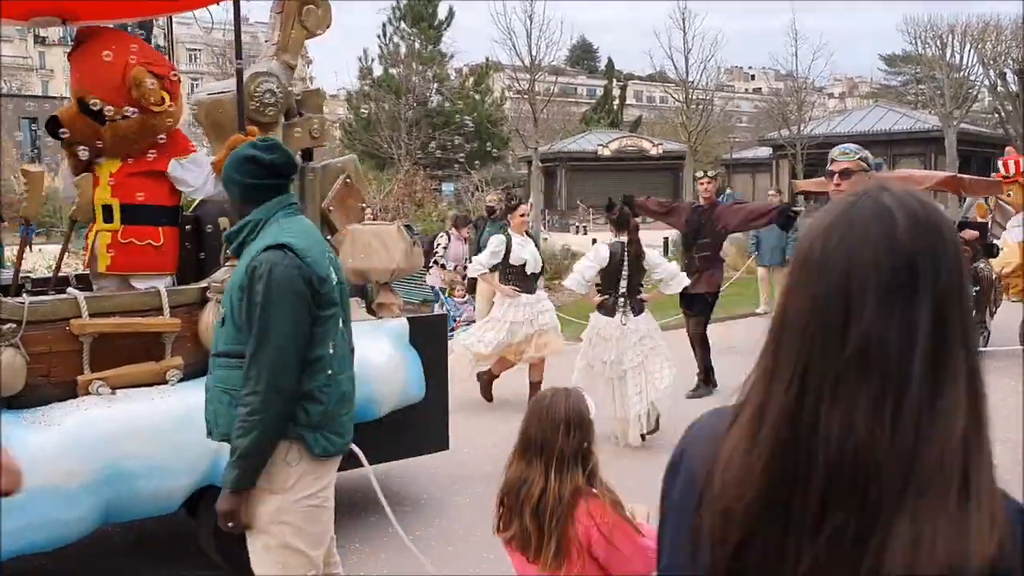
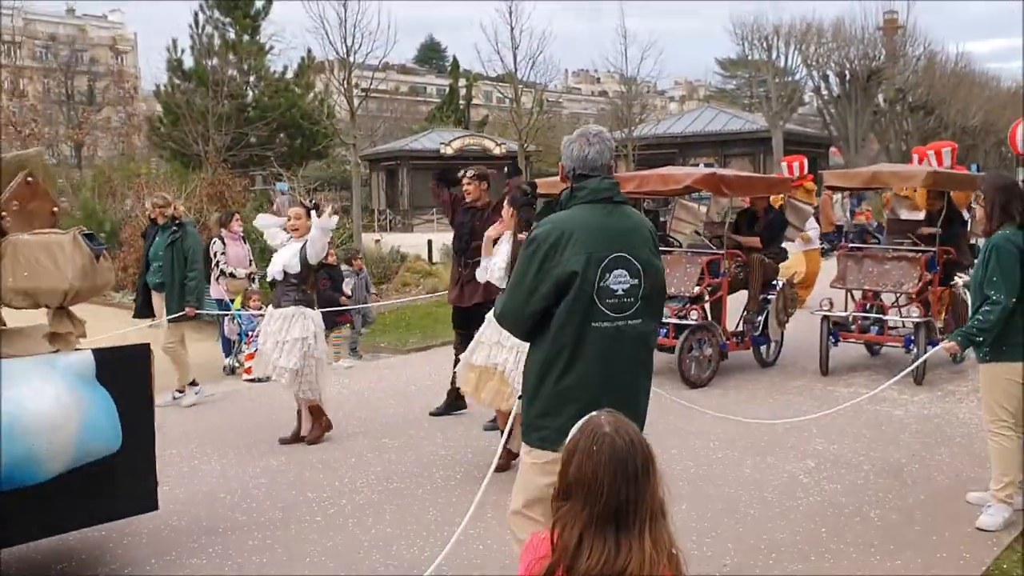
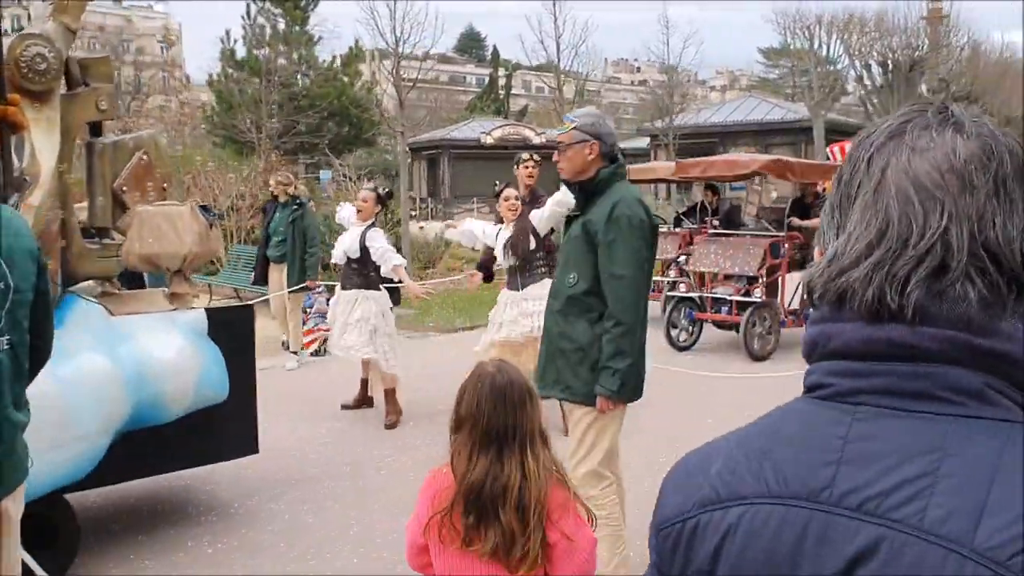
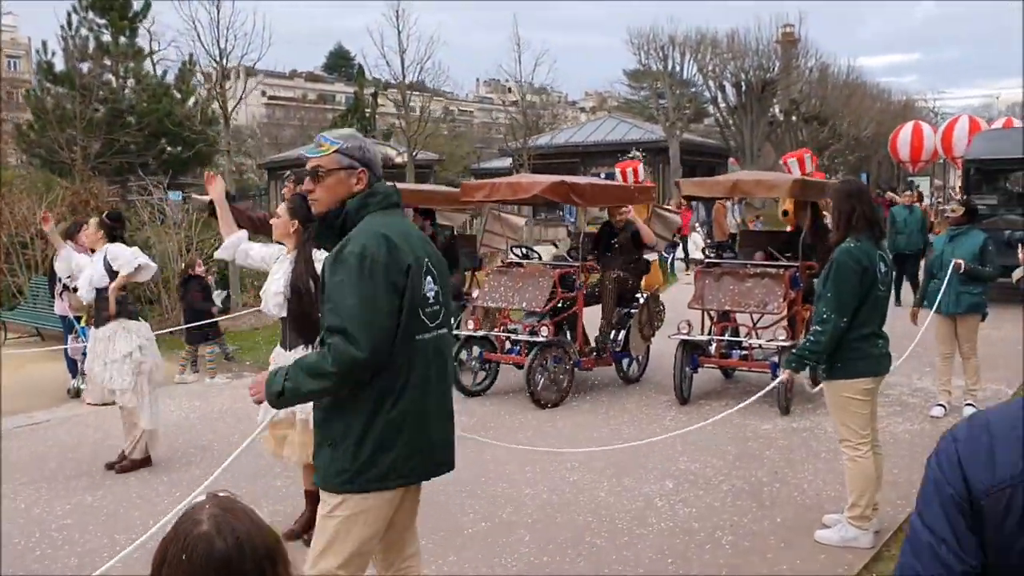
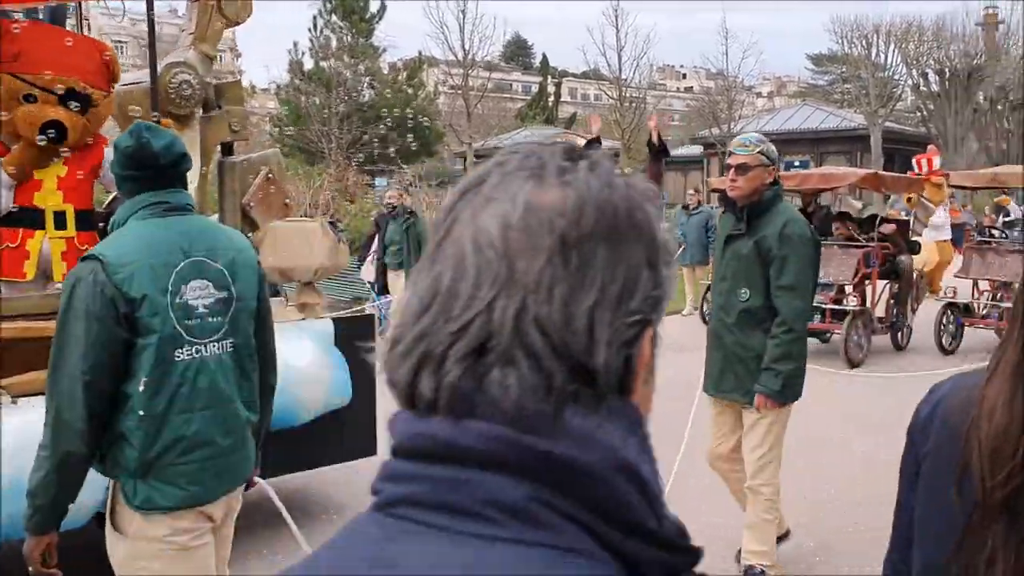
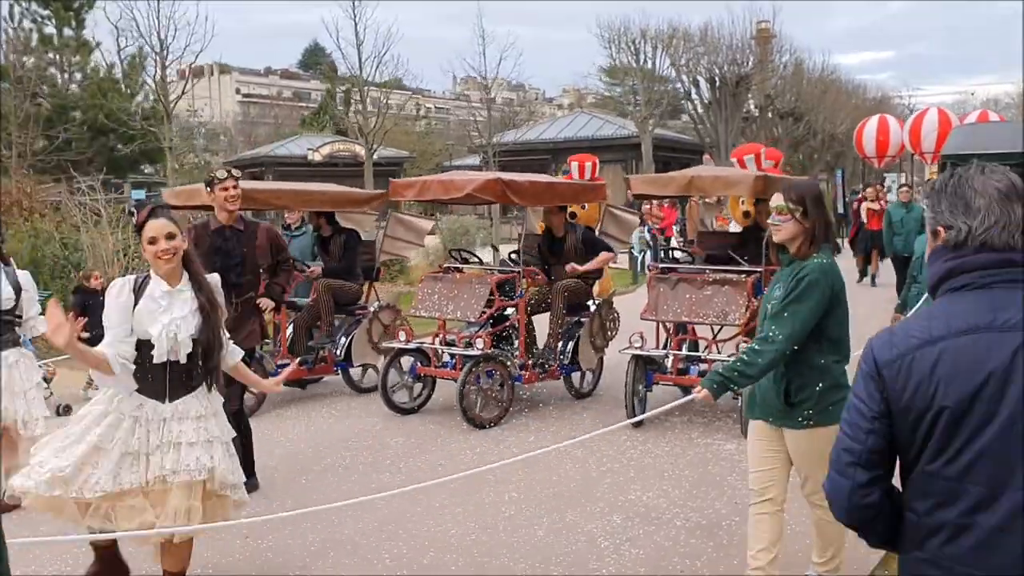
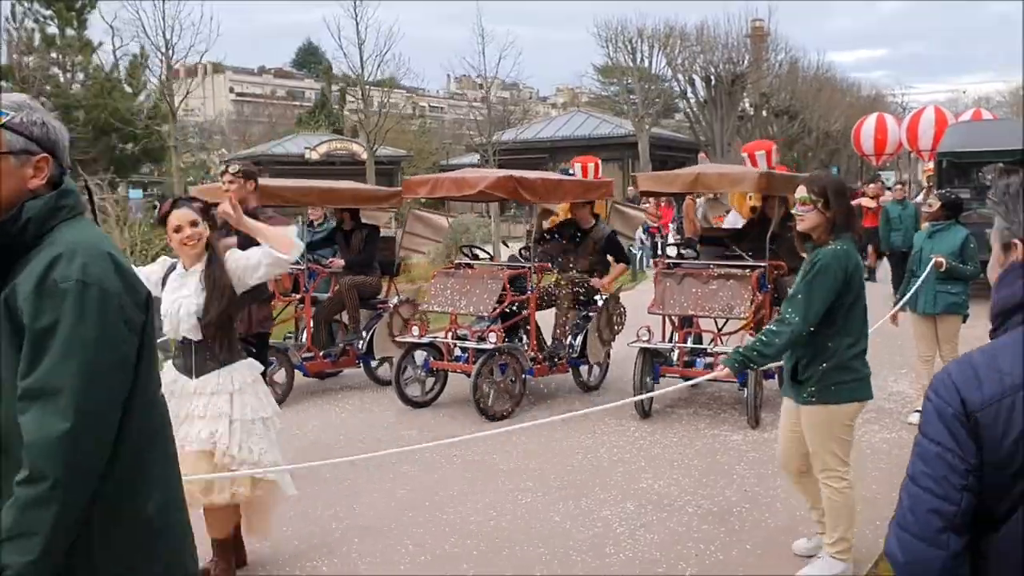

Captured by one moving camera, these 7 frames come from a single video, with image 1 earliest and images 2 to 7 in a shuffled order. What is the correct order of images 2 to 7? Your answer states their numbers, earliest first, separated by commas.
5, 3, 2, 4, 7, 6
